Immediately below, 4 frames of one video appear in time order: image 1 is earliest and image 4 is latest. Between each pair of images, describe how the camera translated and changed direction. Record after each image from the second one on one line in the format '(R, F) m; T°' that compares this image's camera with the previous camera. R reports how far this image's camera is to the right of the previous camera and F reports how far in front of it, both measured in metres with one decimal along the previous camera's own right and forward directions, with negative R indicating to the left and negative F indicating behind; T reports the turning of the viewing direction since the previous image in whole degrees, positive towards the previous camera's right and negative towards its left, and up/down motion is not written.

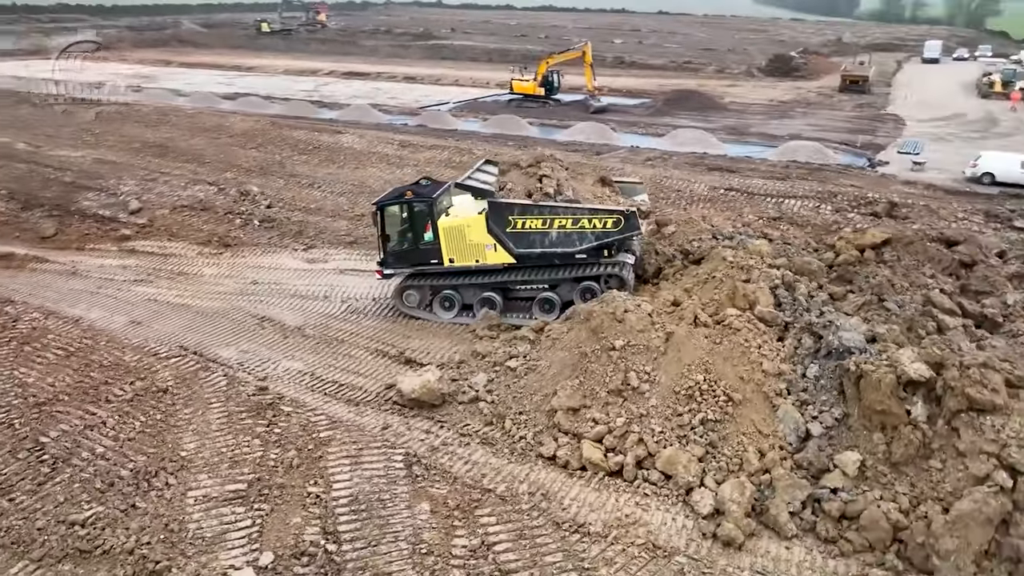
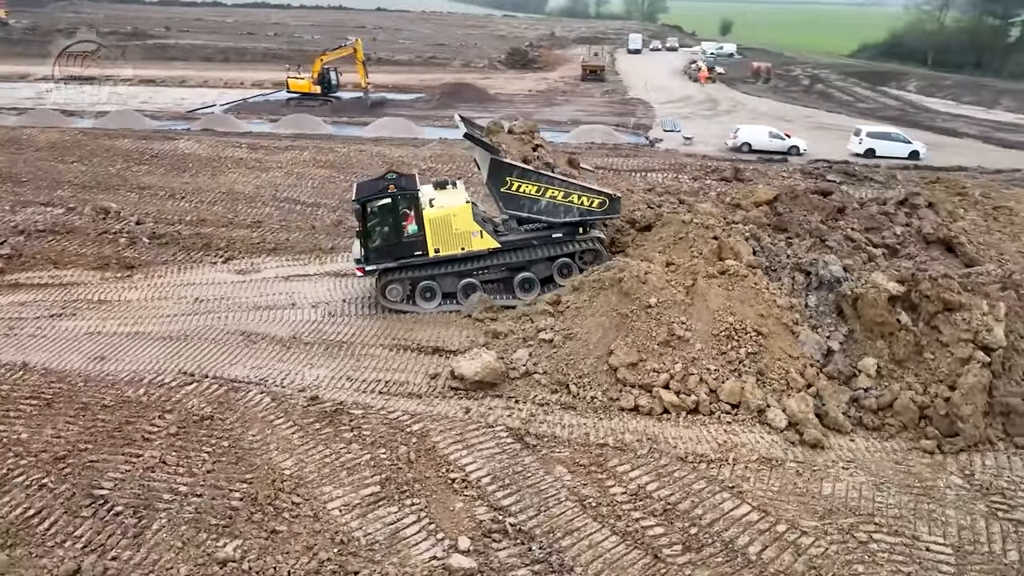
(-3.3, +0.1) m; +20°
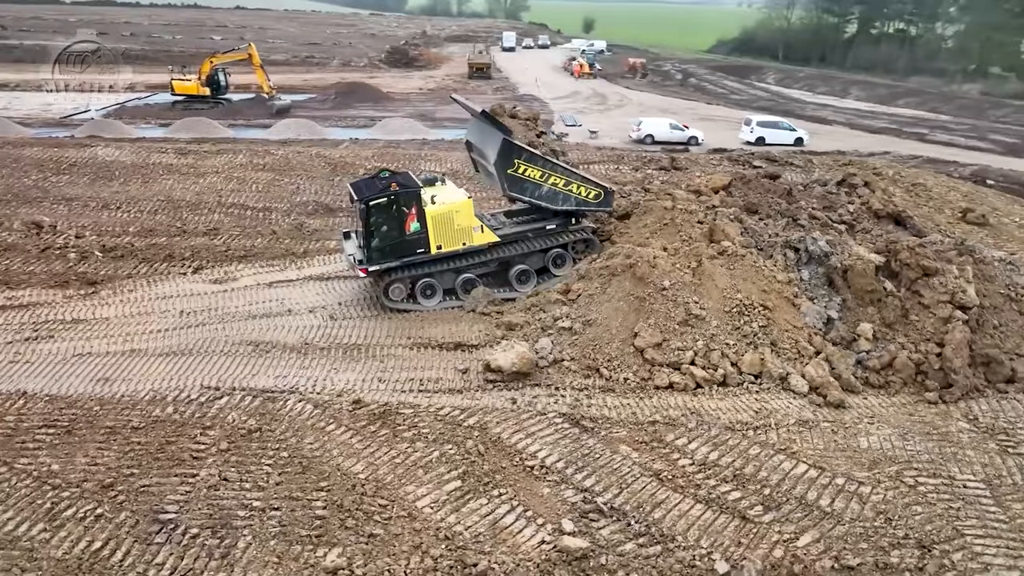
(-1.7, 0.0) m; +9°
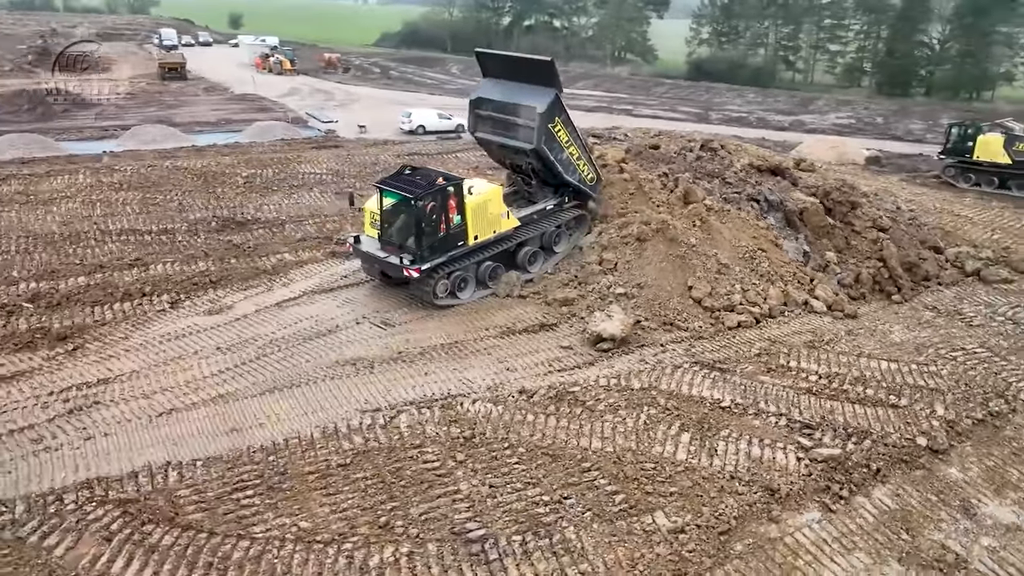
(-4.6, +0.7) m; +25°
